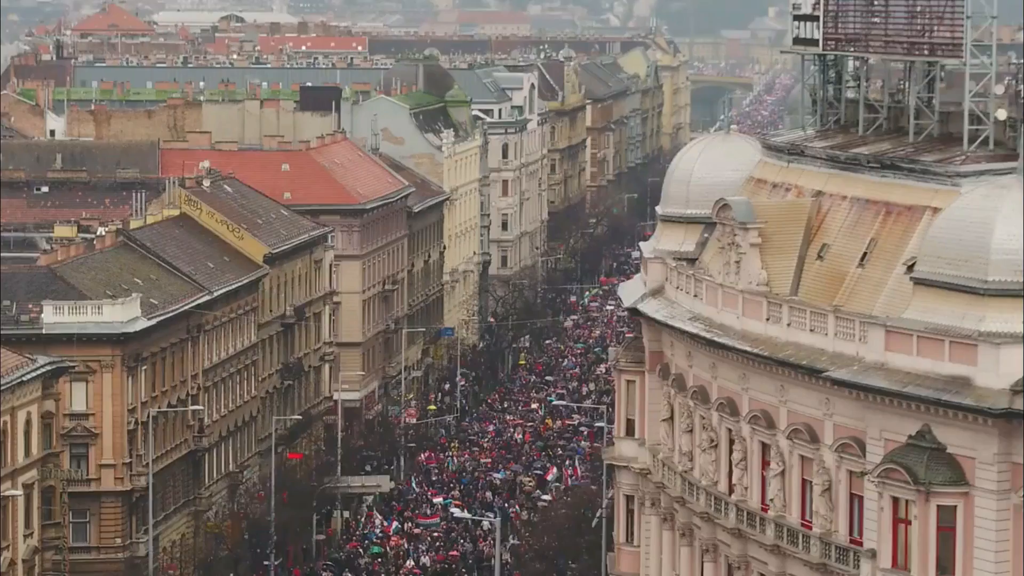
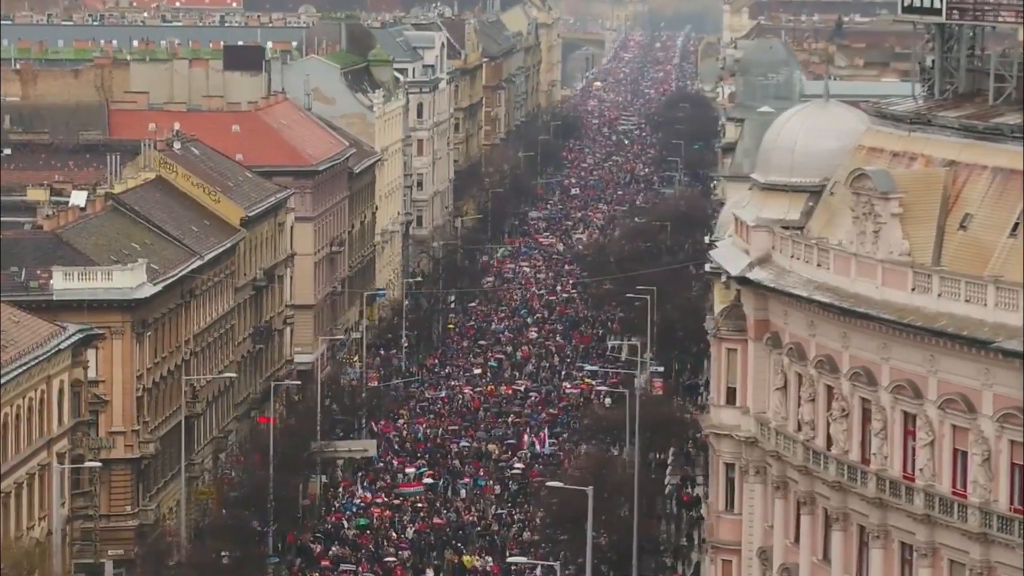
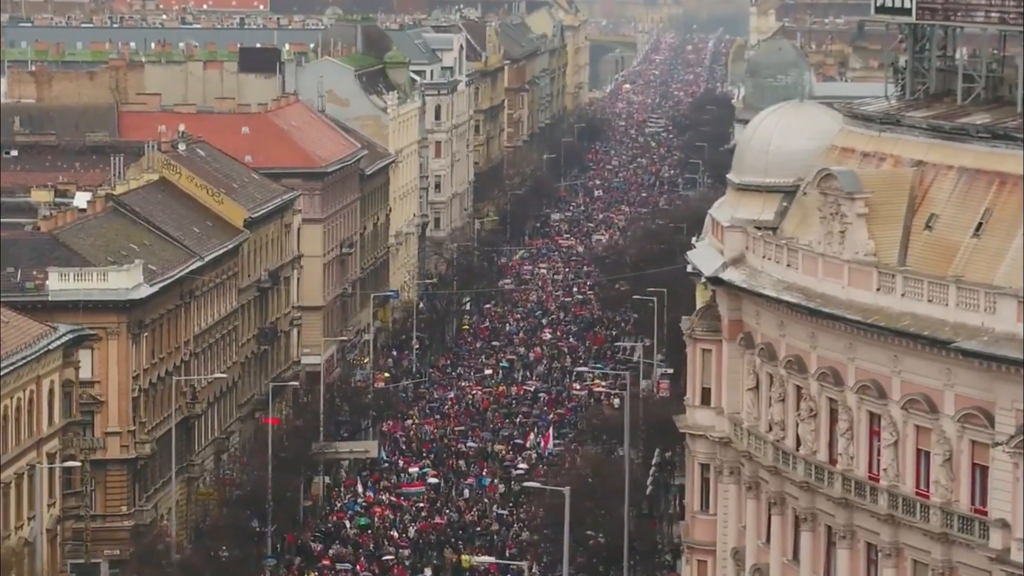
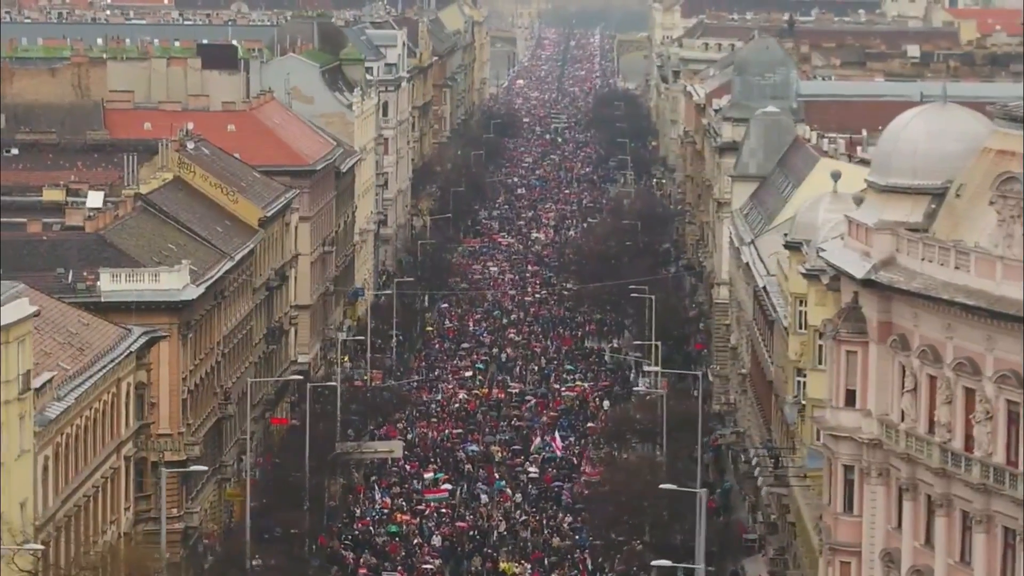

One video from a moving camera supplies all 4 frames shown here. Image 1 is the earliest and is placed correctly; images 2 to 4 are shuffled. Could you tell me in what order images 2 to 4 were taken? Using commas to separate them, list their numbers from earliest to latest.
3, 2, 4
